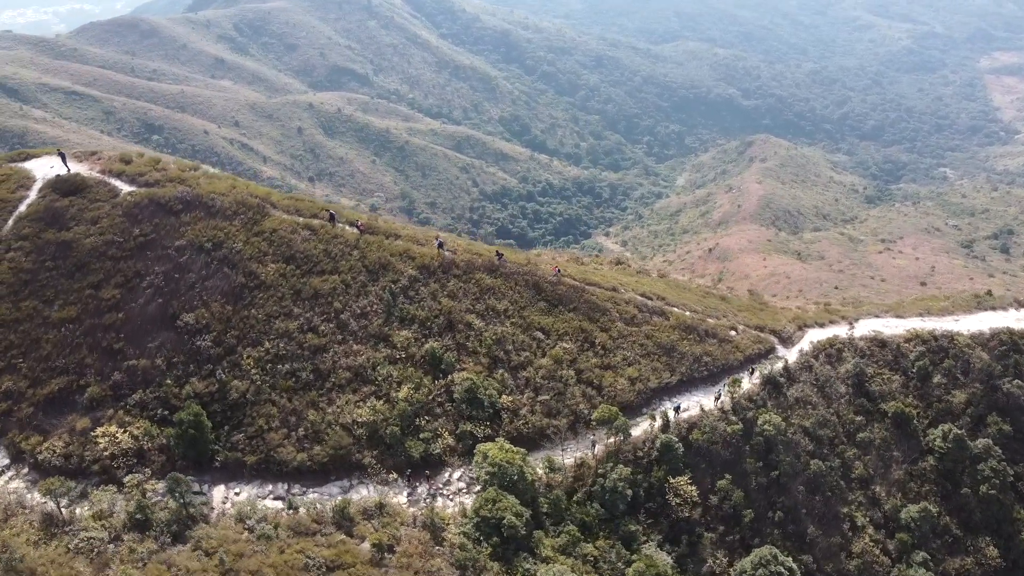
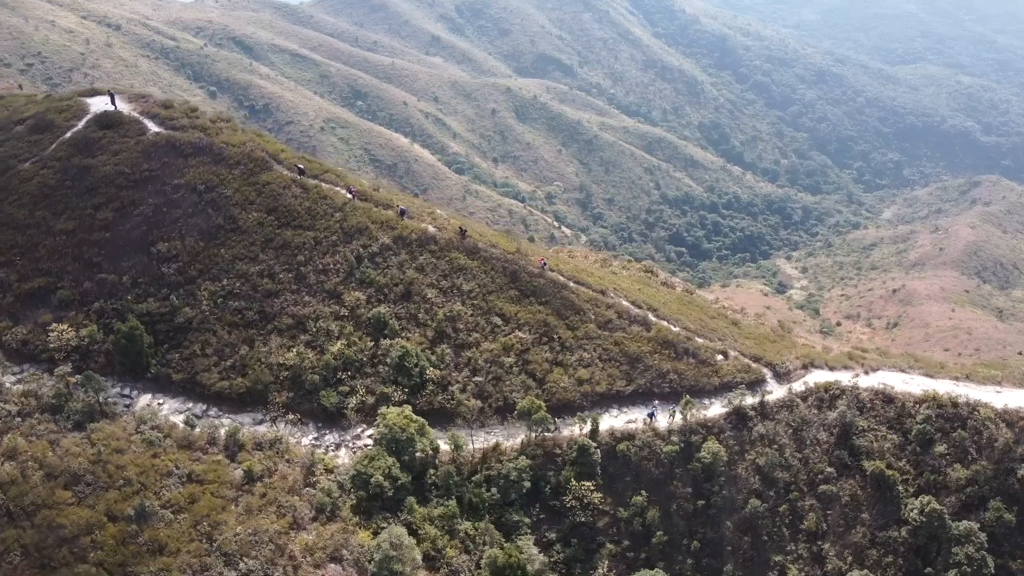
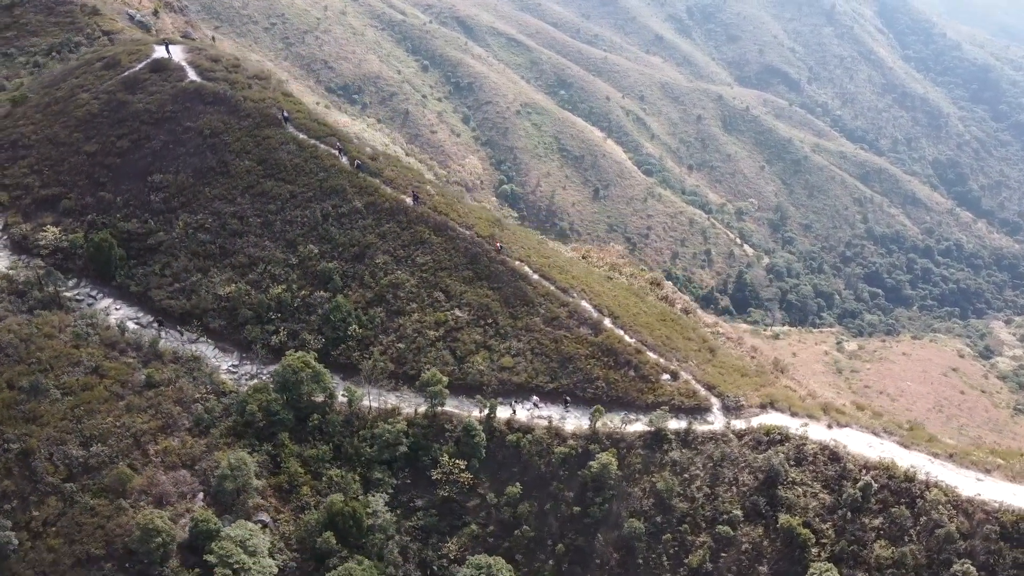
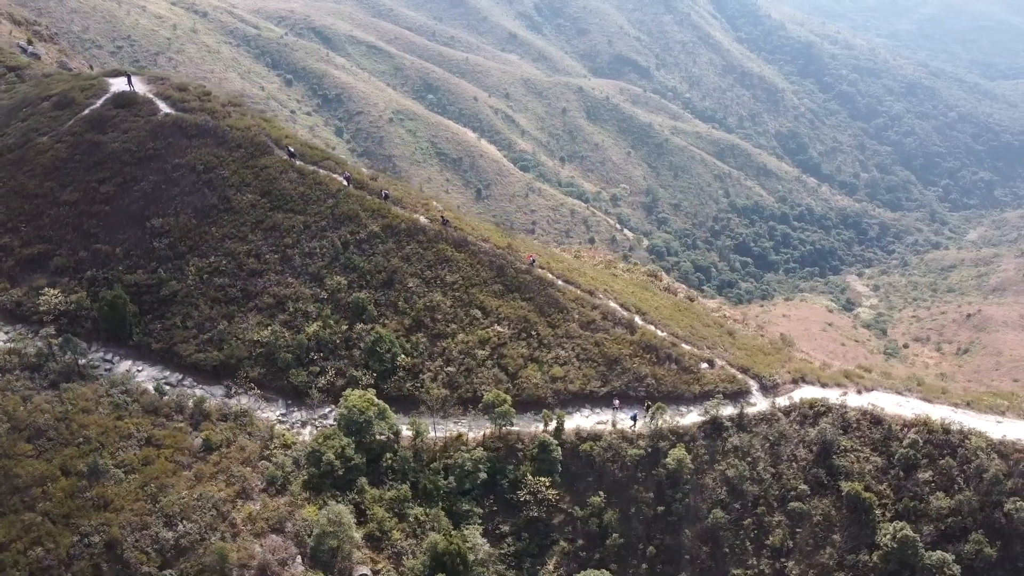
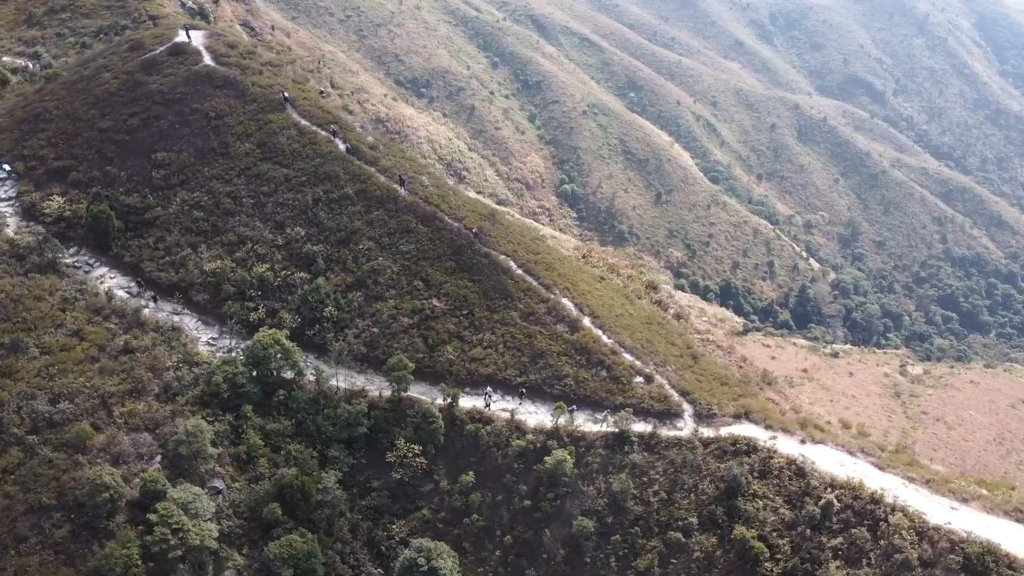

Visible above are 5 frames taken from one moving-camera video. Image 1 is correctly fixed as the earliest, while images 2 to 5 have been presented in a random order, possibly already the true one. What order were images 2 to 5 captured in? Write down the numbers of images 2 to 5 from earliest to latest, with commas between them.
2, 4, 3, 5
